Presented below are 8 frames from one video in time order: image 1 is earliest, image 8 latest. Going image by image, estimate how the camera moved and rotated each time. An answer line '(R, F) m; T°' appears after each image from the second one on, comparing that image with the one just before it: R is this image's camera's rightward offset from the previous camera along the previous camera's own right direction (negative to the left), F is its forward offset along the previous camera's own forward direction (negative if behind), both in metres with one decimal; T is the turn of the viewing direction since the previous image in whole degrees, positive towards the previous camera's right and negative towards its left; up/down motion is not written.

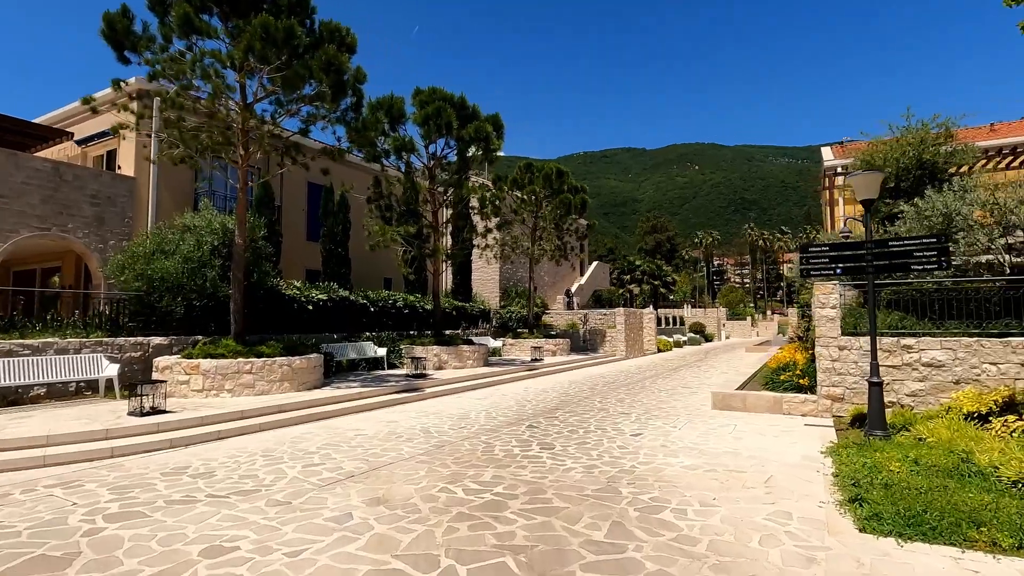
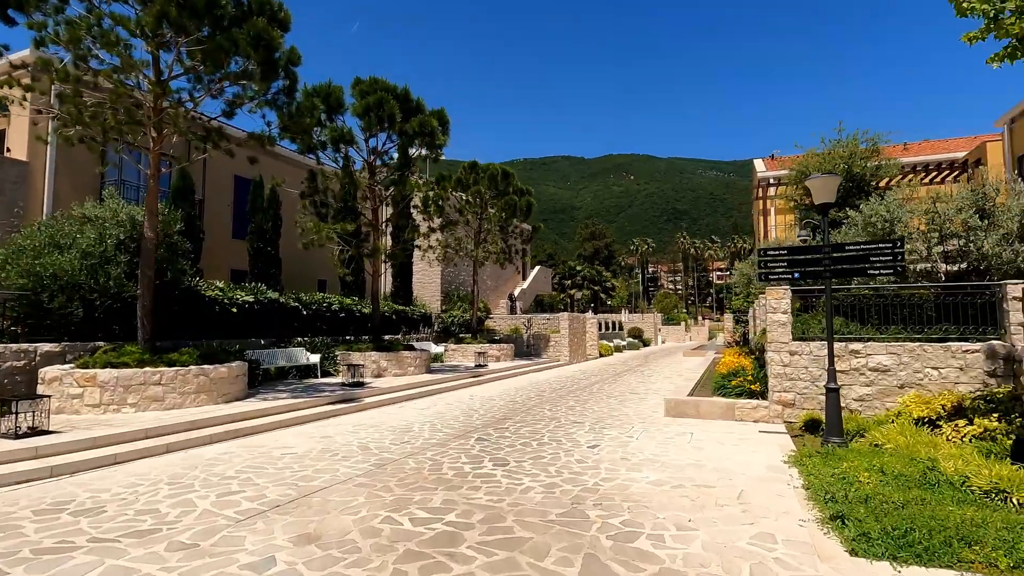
(-0.2, +0.7) m; +6°
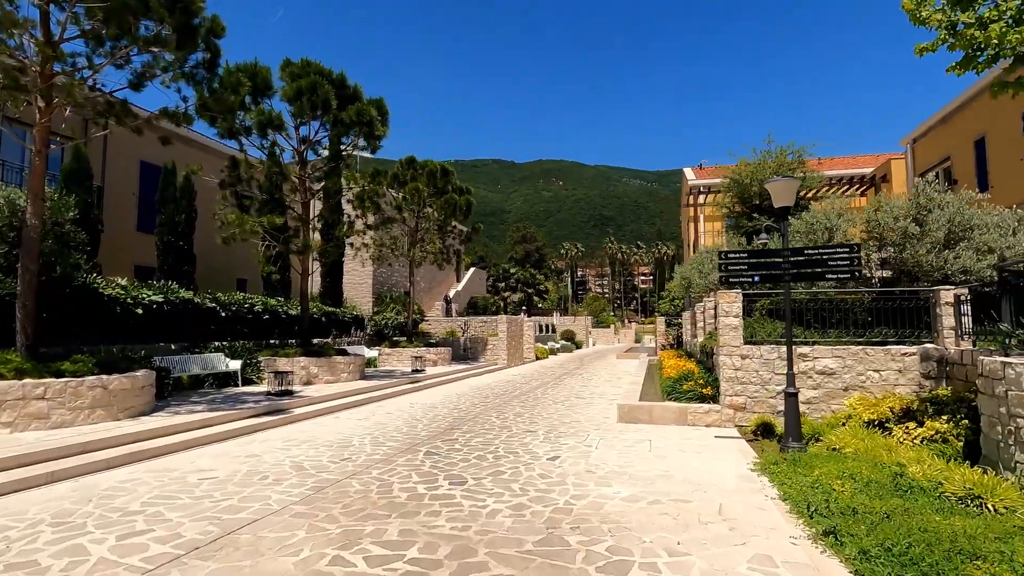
(-0.4, +0.6) m; +8°
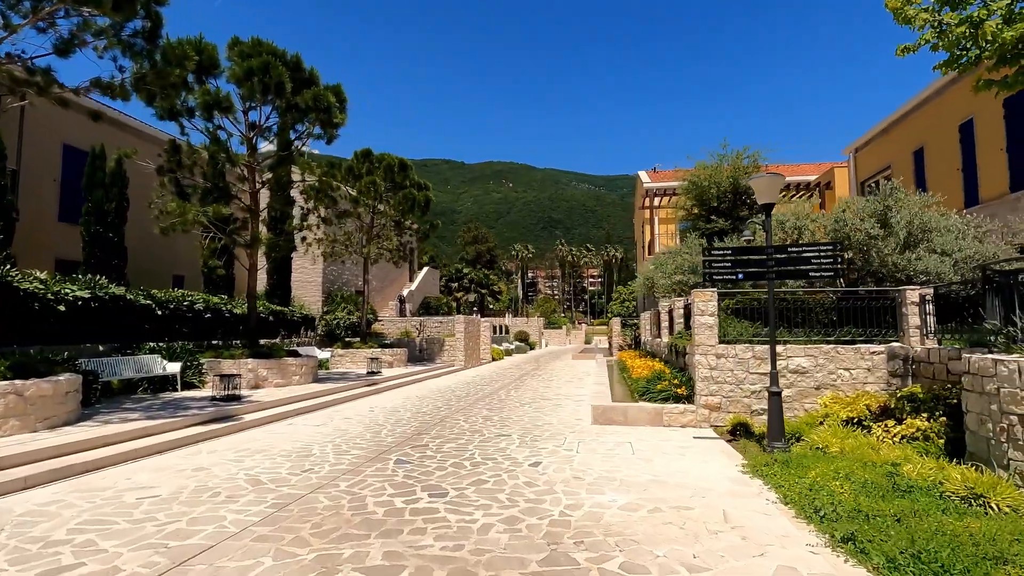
(-0.4, +0.5) m; +5°
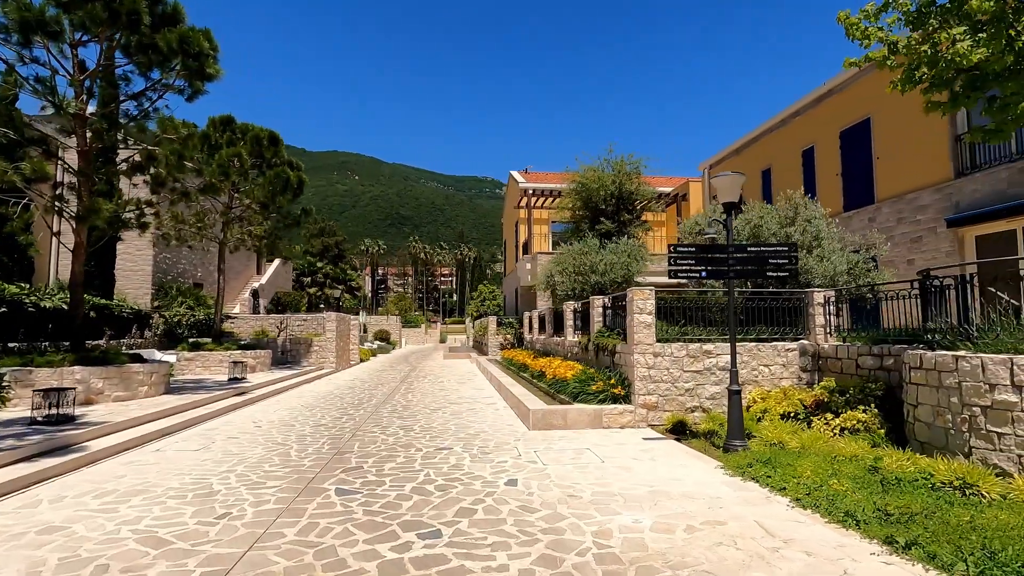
(-1.5, +1.2) m; +16°
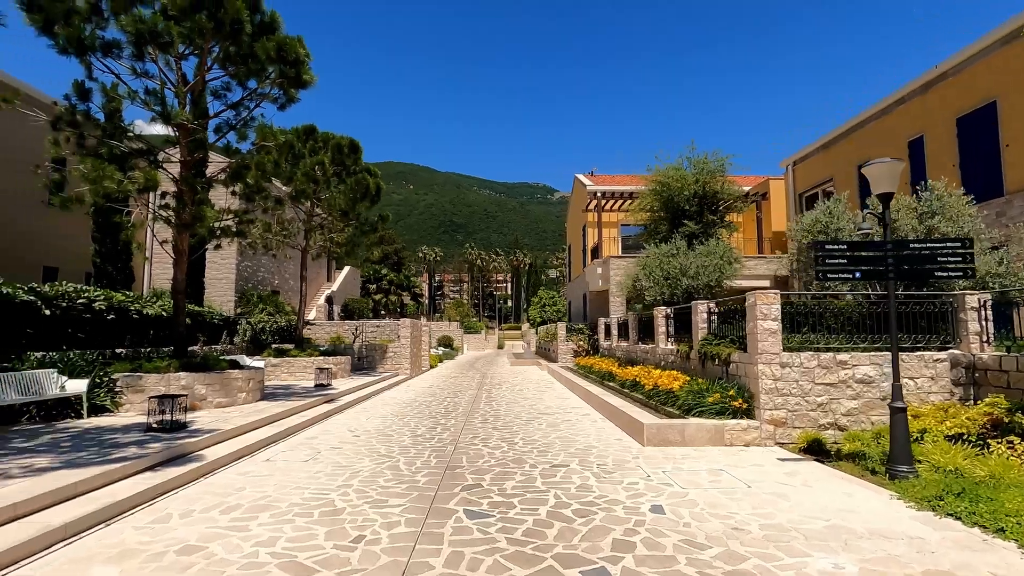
(-1.0, +0.5) m; -6°
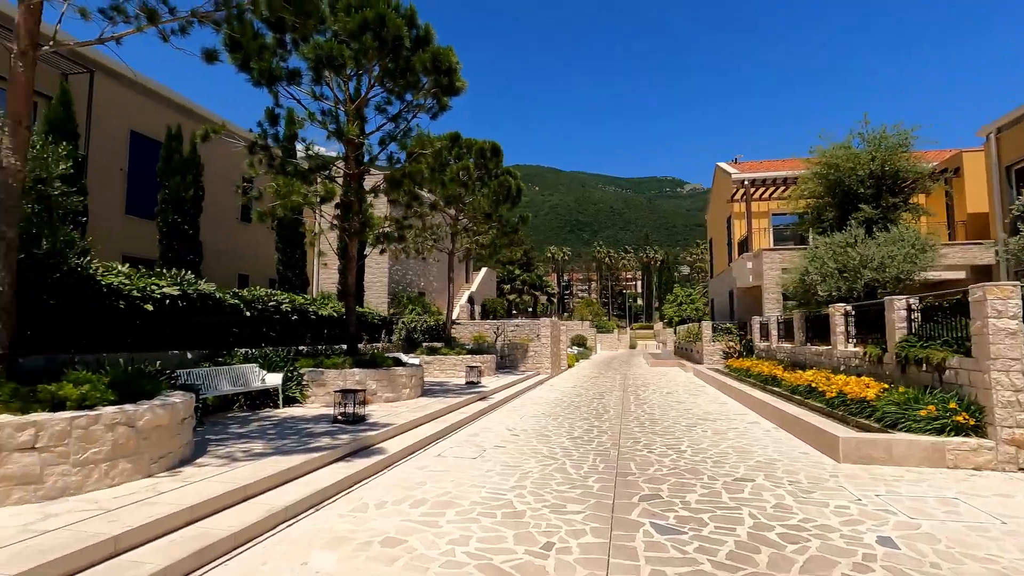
(-0.6, +0.2) m; -13°
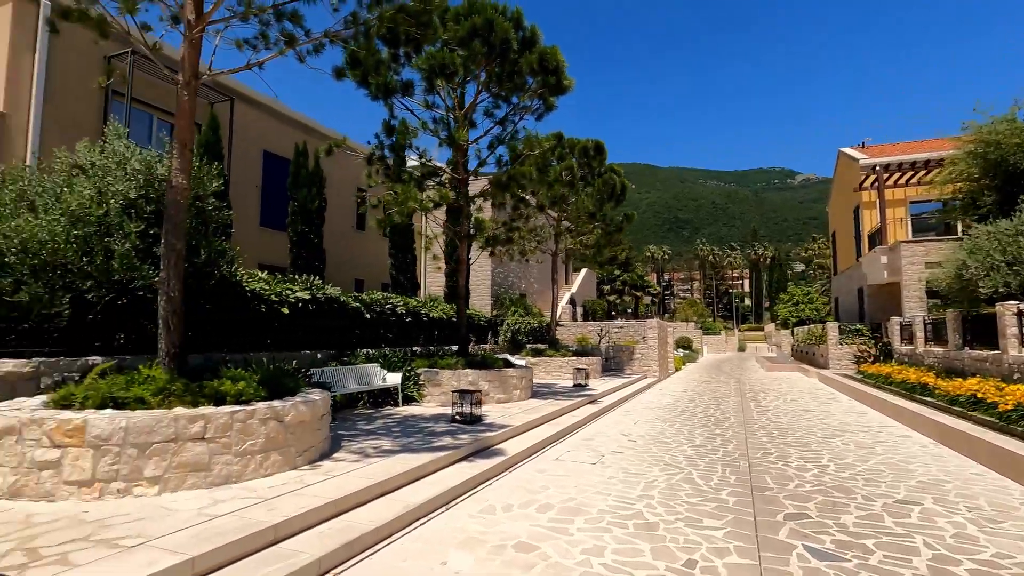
(-0.3, +0.1) m; -10°
